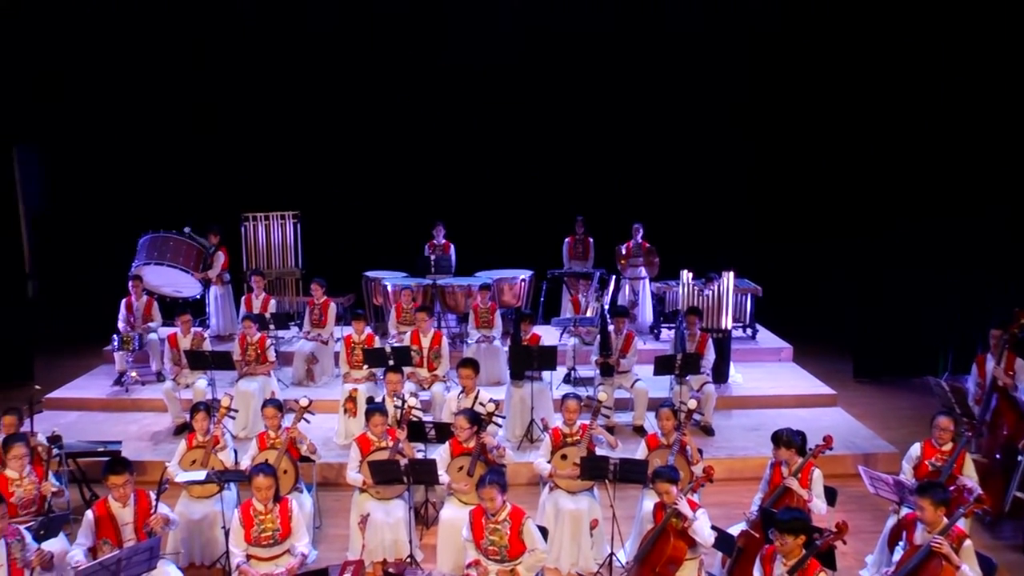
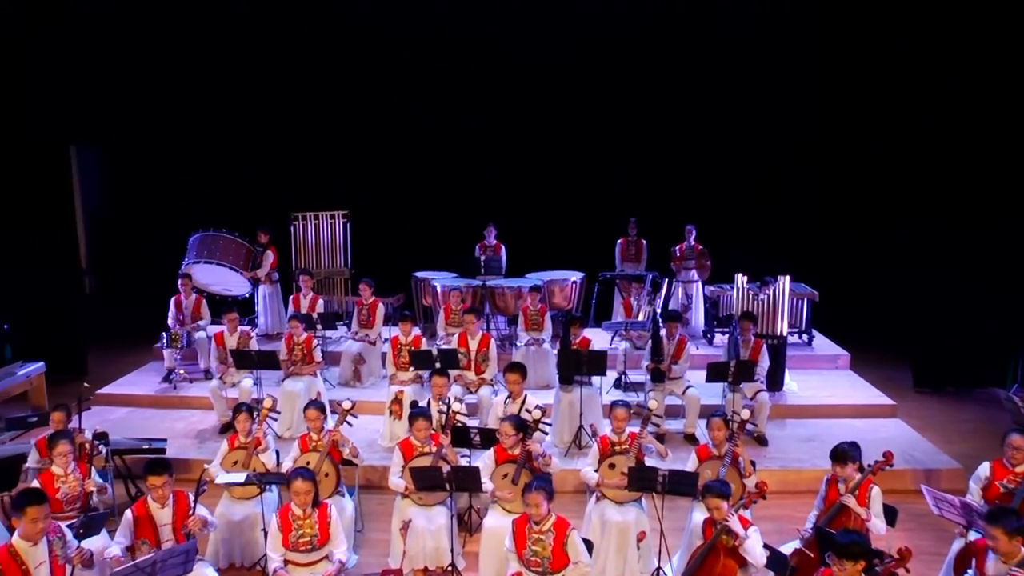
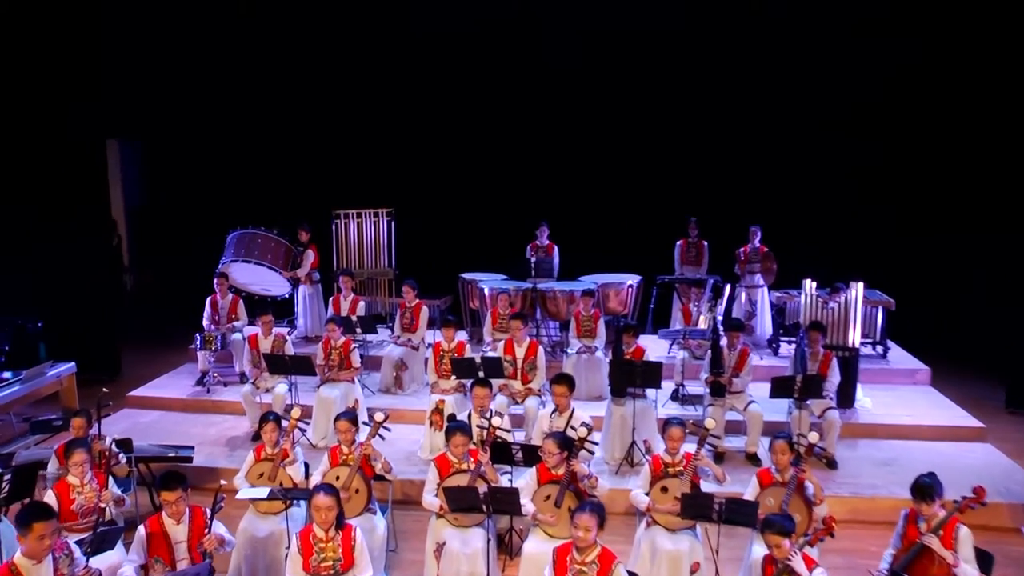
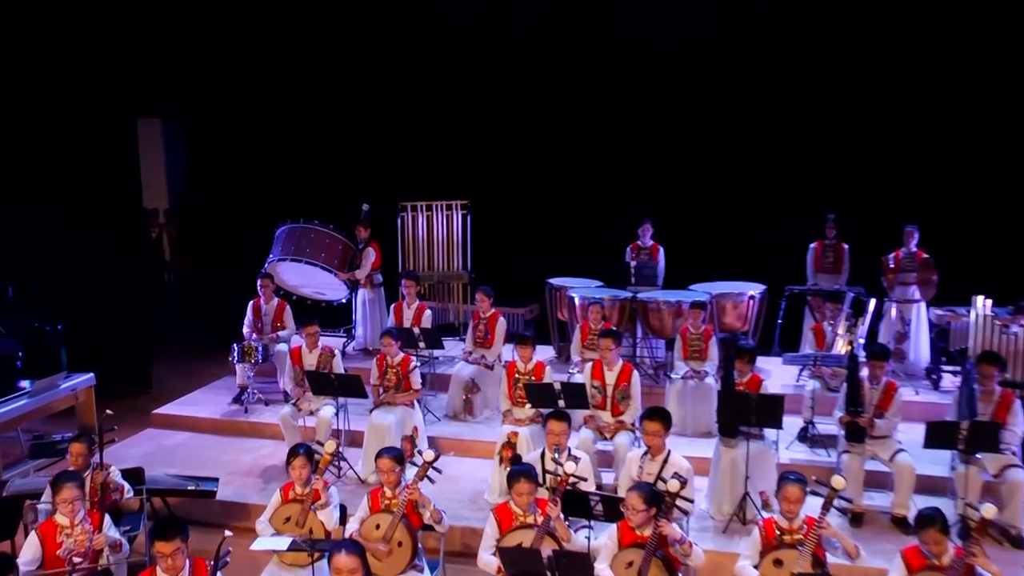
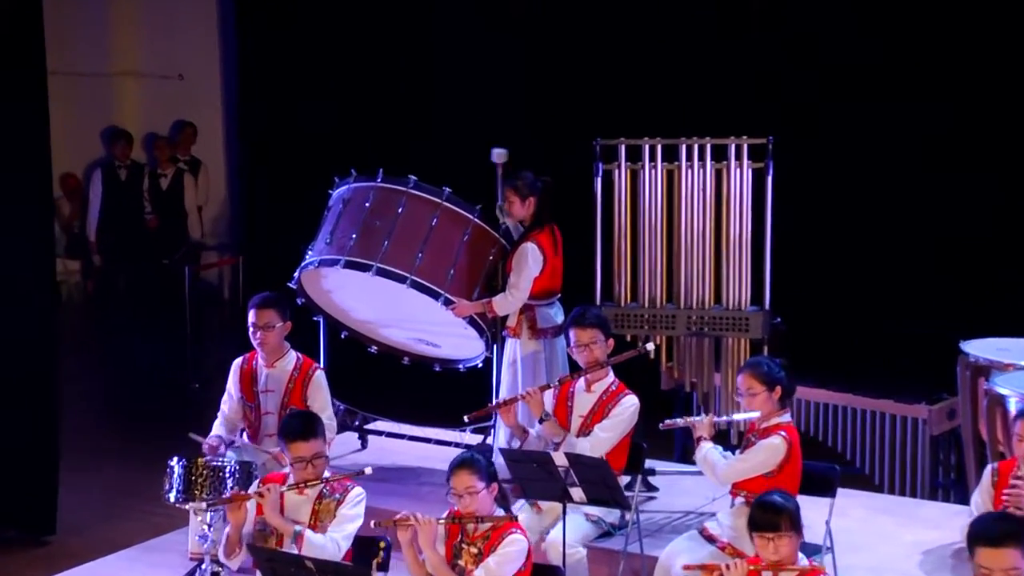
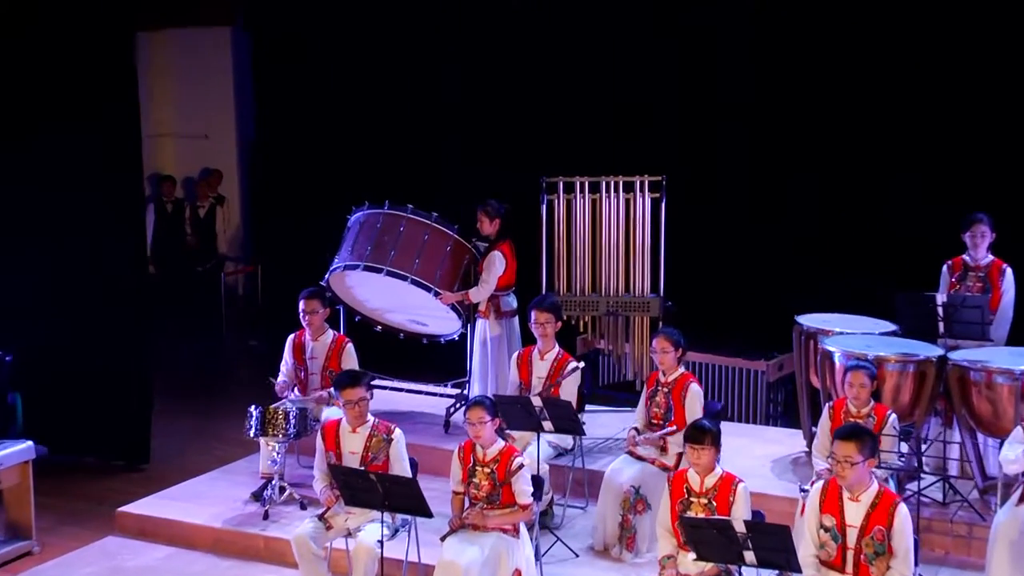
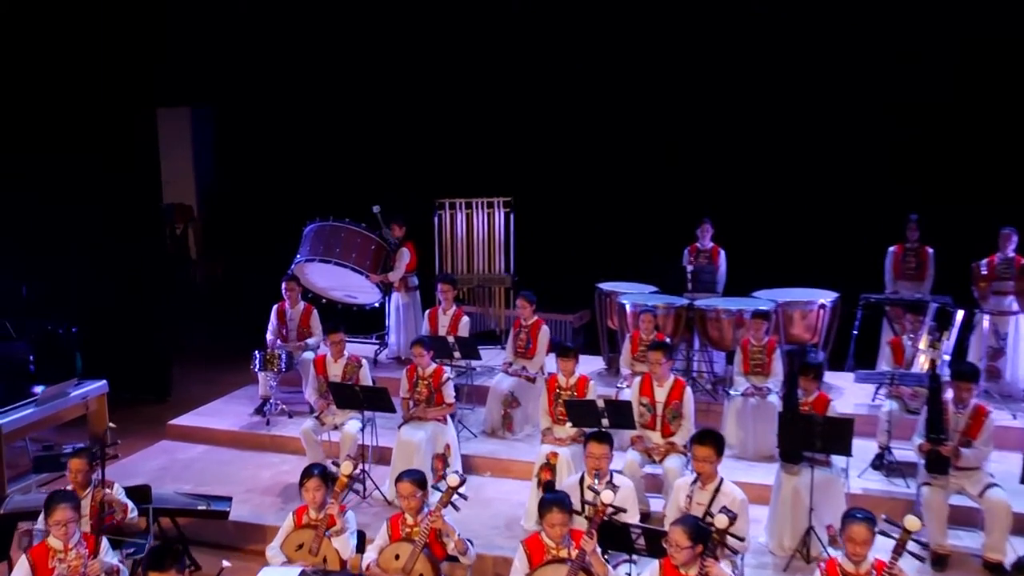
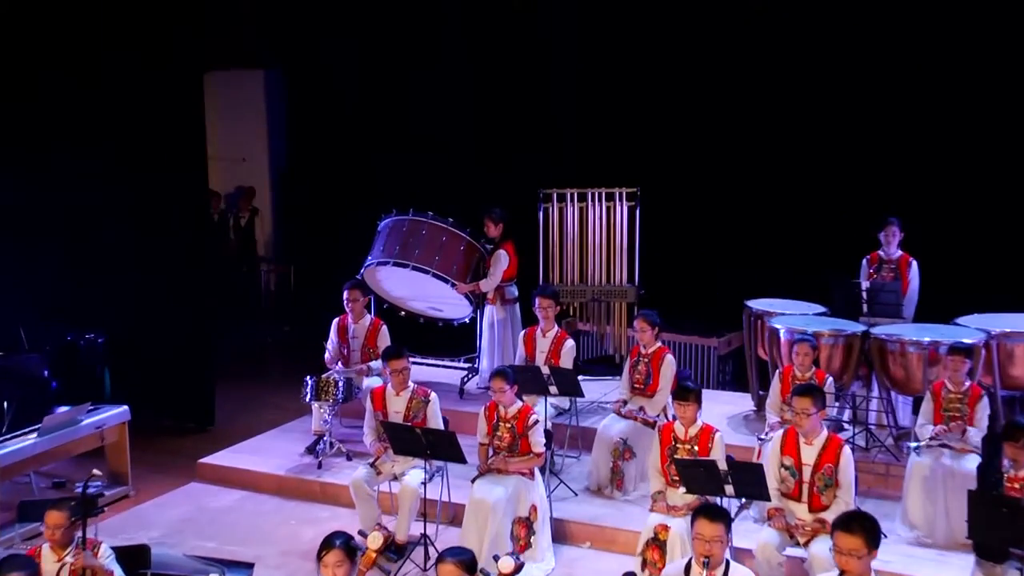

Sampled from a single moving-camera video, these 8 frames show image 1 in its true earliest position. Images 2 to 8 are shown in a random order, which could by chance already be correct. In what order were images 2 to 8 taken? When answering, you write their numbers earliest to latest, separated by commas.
2, 3, 4, 7, 8, 6, 5
